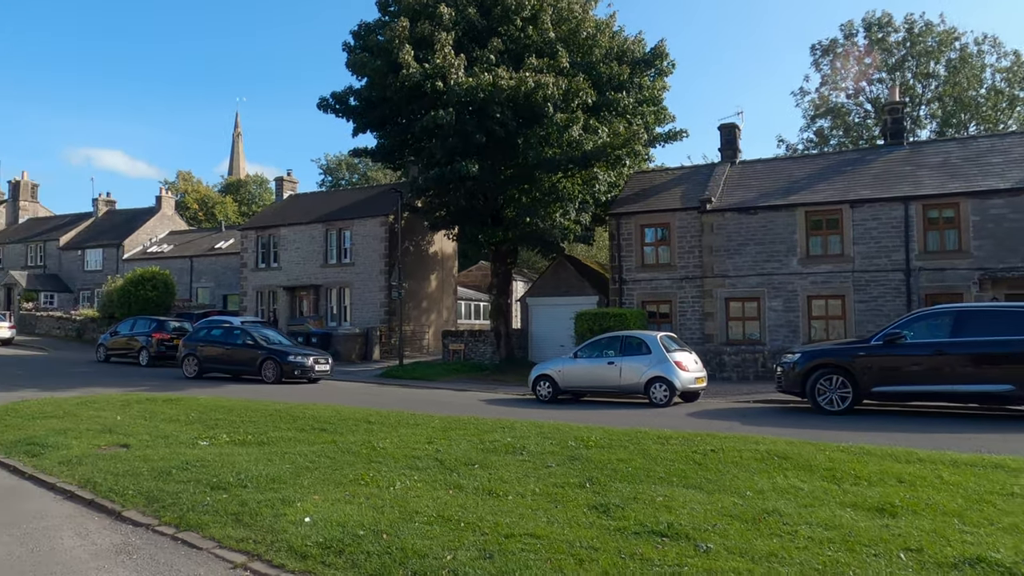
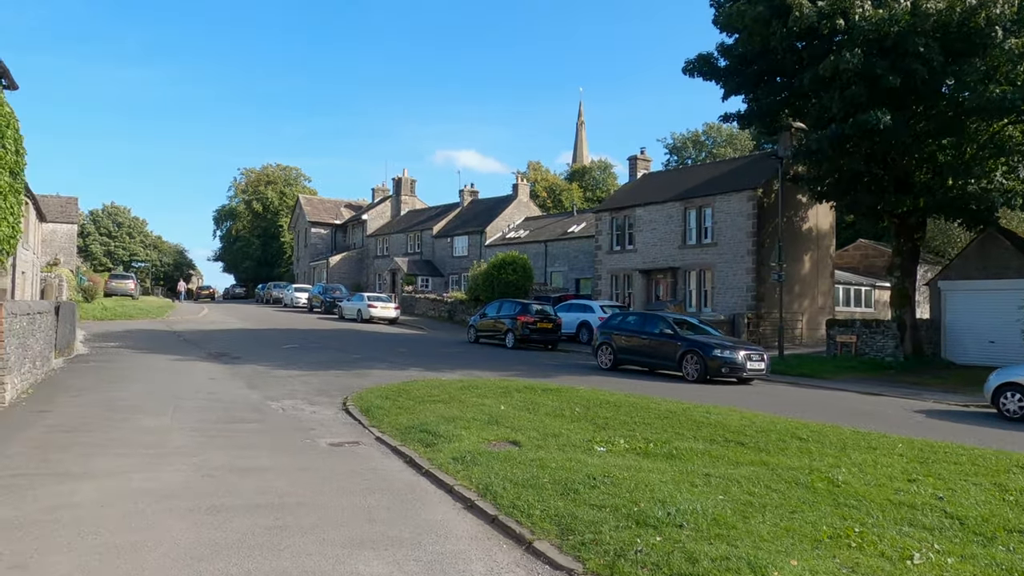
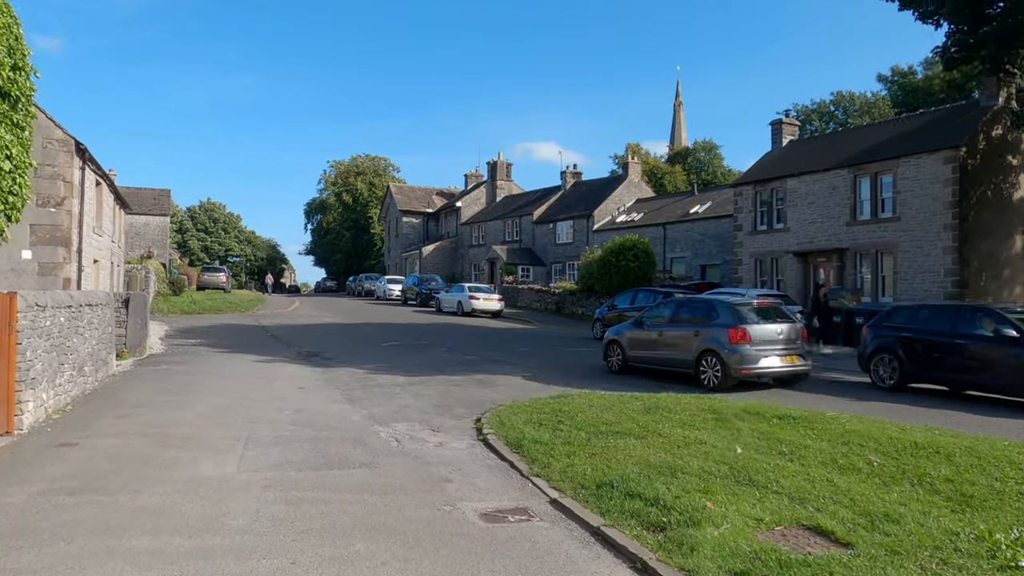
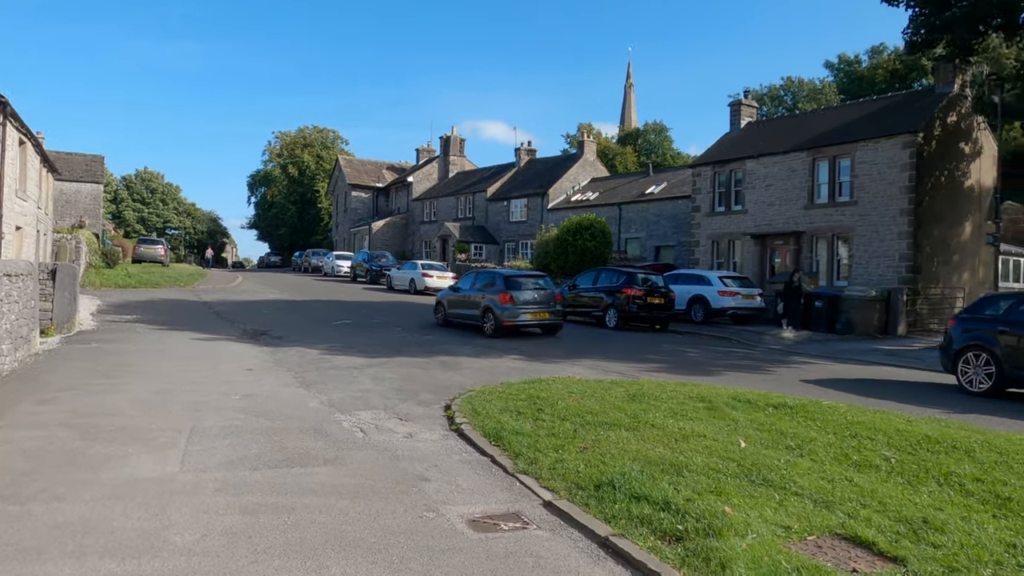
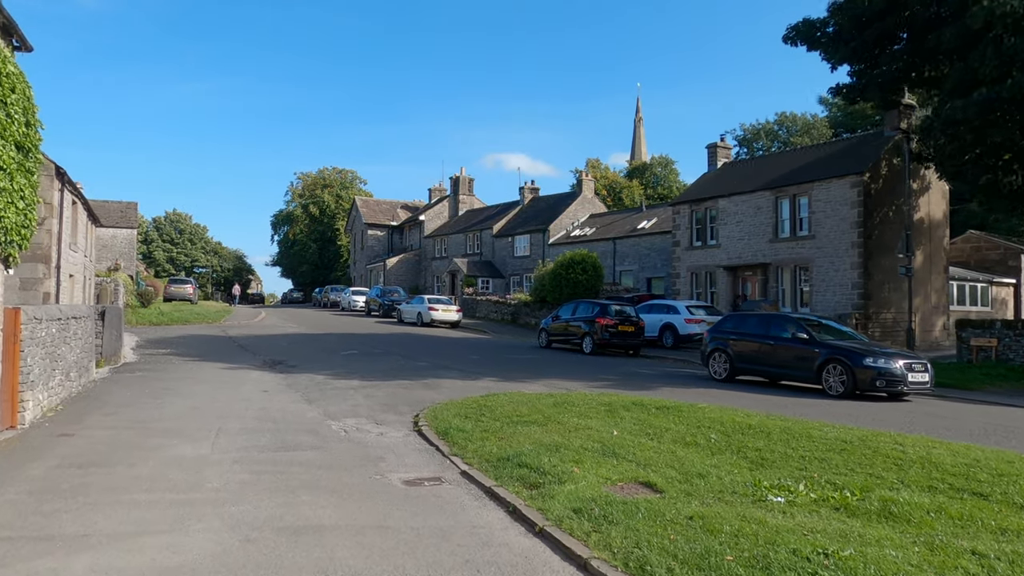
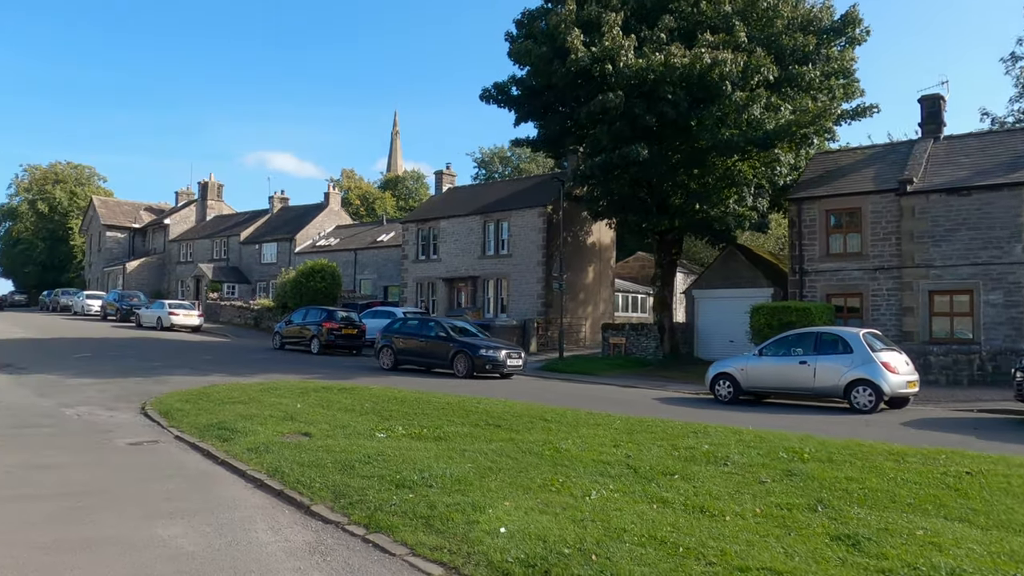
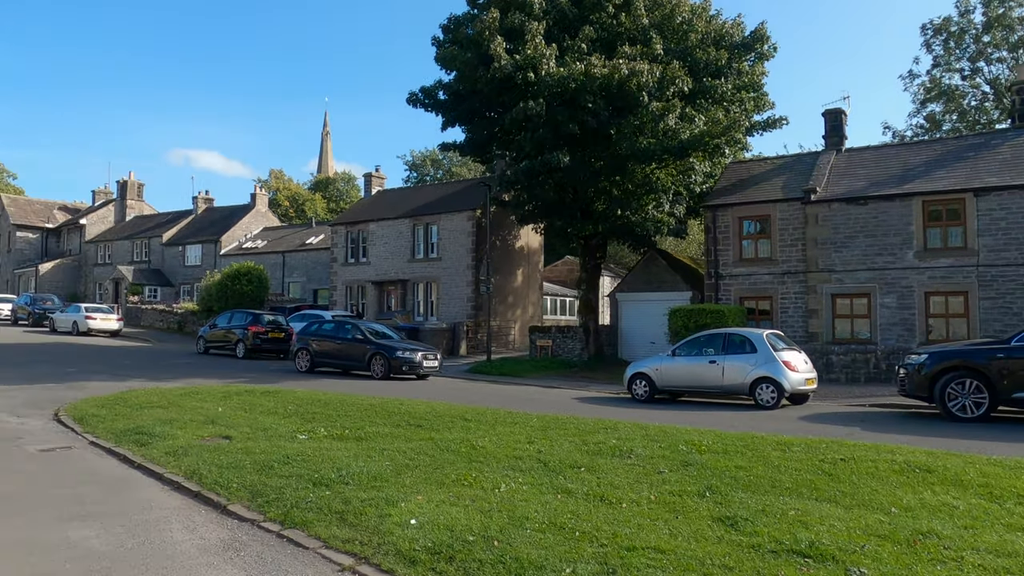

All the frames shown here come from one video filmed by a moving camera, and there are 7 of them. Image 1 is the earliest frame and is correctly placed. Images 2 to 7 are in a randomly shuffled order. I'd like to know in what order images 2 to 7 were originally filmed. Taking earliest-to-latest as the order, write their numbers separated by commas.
7, 6, 2, 5, 3, 4
